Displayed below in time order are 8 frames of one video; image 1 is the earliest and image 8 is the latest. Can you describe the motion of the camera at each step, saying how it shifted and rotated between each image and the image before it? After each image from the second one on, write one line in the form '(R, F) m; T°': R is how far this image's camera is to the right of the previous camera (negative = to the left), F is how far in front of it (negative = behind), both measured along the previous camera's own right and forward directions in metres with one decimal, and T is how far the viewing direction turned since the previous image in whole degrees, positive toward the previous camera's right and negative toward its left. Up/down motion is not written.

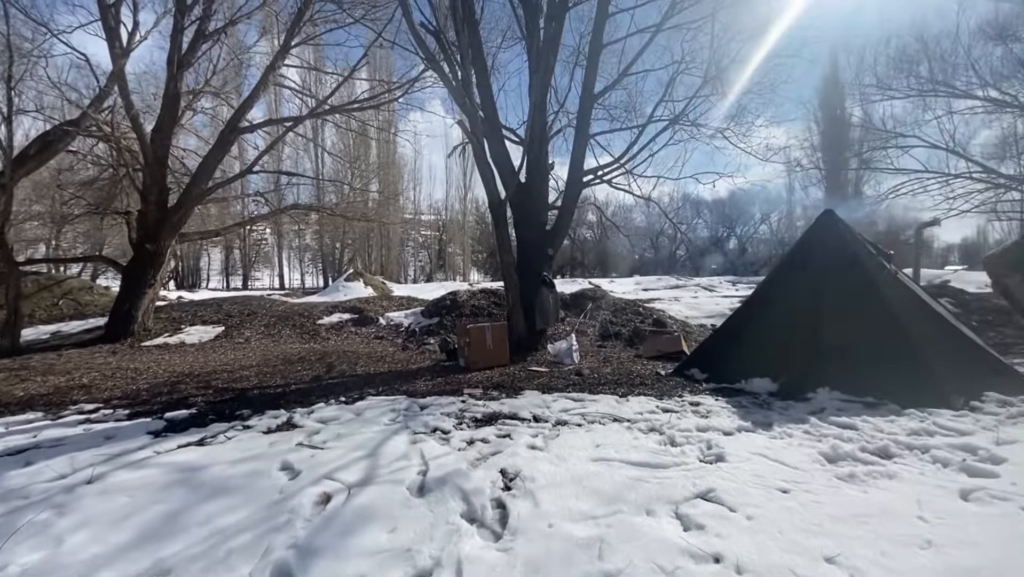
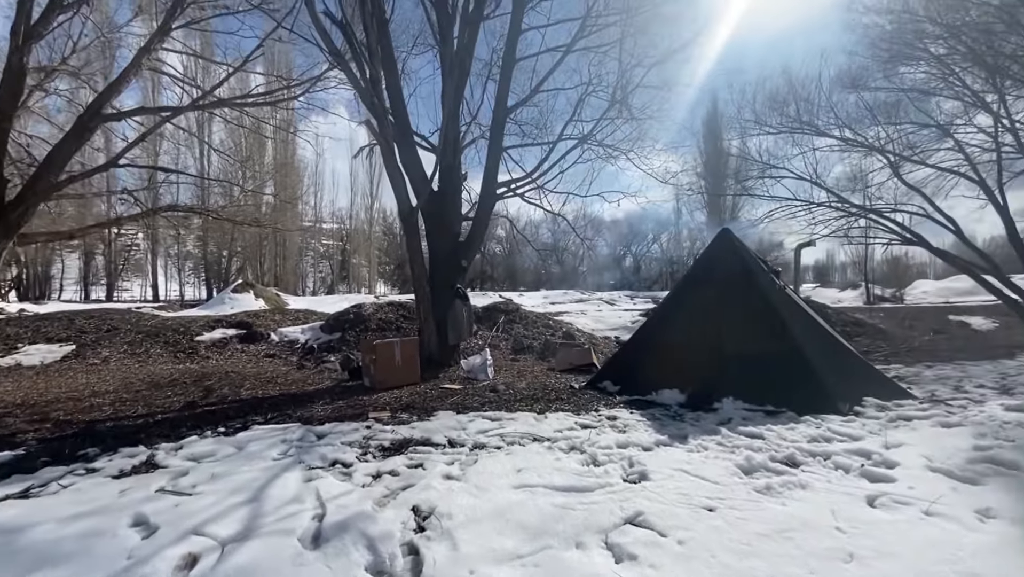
(0.0, +0.2) m; +11°
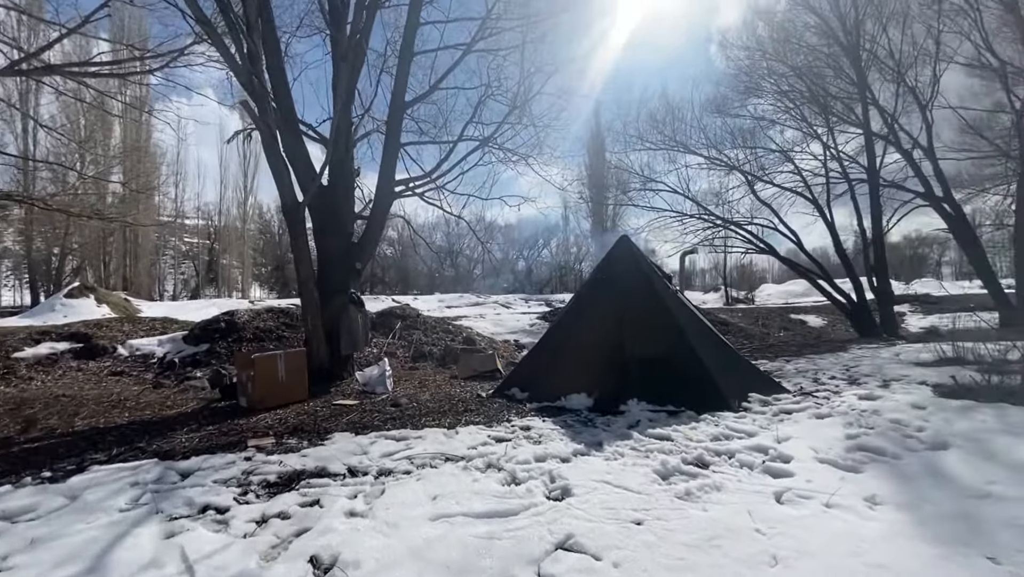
(-0.1, +0.2) m; +13°
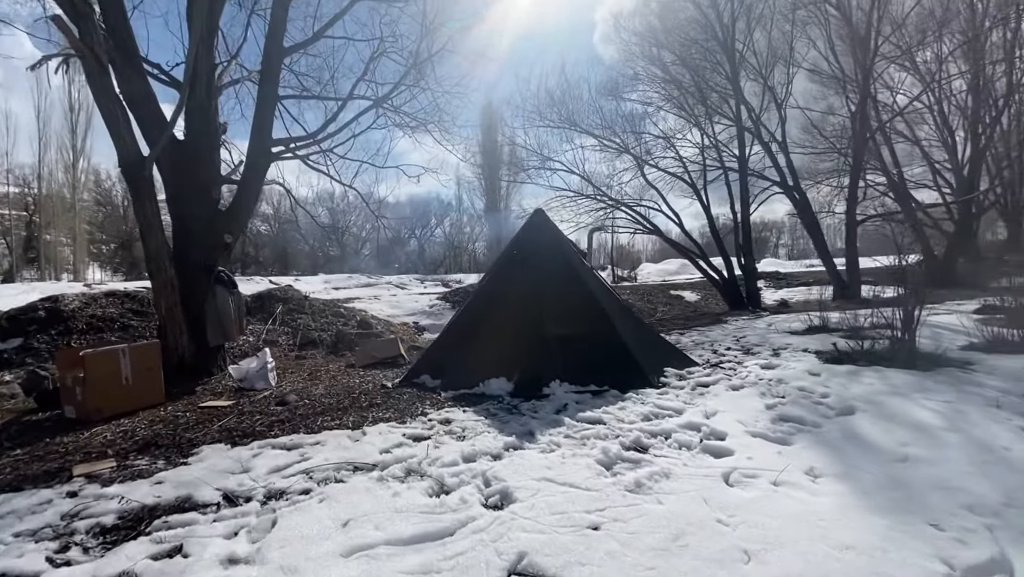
(-0.2, +0.4) m; +13°
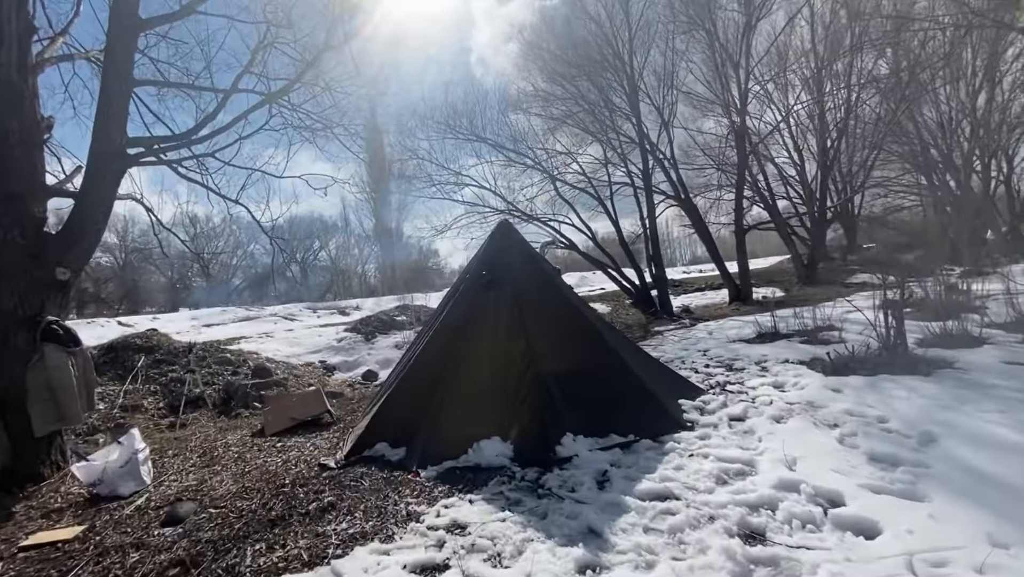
(-0.6, +1.0) m; +13°
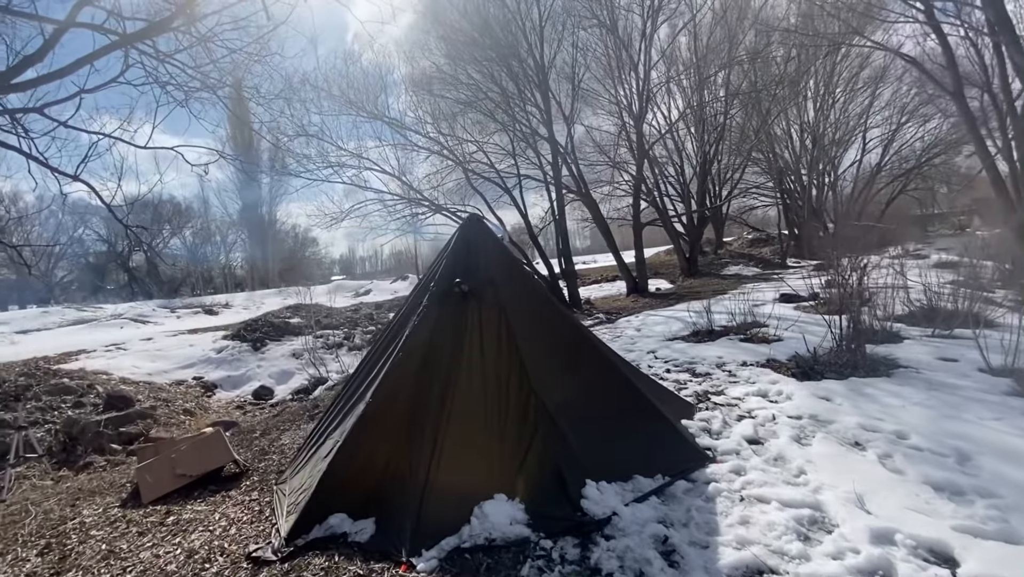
(-0.6, +0.8) m; +14°
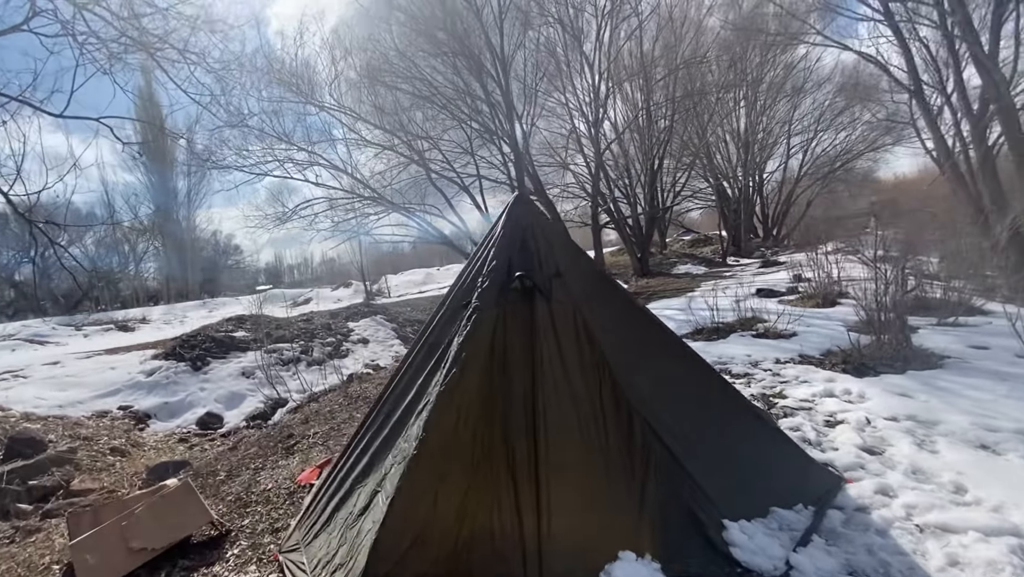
(-0.7, +0.7) m; +7°
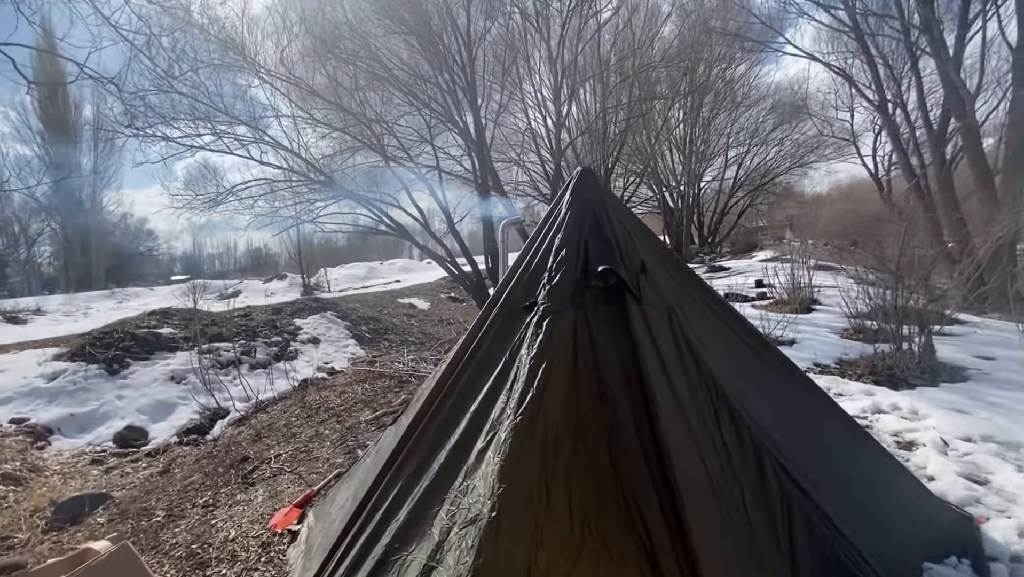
(-0.6, +0.6) m; +7°
